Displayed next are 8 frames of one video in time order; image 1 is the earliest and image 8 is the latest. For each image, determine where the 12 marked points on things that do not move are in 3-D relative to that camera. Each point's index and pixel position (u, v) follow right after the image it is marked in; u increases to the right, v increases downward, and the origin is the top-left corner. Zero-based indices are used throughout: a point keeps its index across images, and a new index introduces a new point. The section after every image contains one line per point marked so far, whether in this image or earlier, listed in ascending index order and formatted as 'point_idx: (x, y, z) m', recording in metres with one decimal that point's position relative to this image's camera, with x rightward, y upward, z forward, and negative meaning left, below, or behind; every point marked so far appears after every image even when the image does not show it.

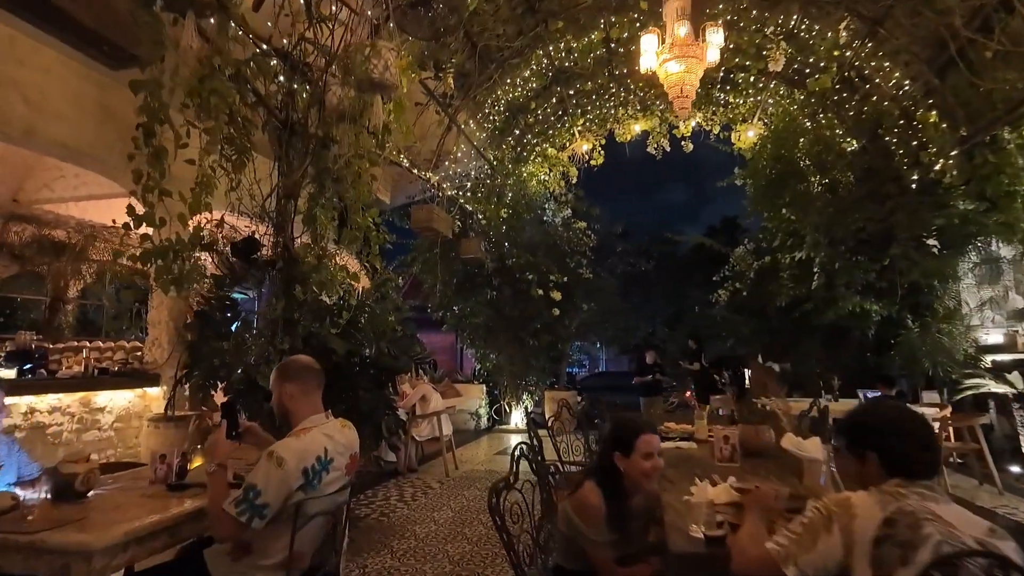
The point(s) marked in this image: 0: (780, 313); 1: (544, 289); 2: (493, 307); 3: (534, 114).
0: (+4.1, -0.4, +9.0) m
1: (+0.5, 0.0, +10.0) m
2: (-0.3, -0.3, +10.0) m
3: (+0.3, +2.4, +8.3) m
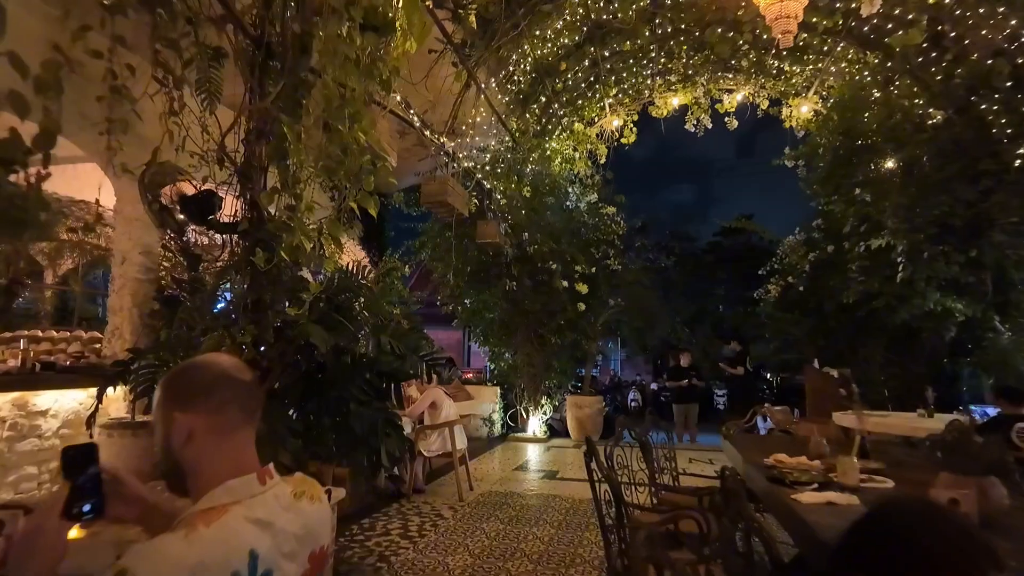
0: (+4.4, -0.3, +7.9) m
1: (+0.8, +0.1, +8.9) m
2: (0.0, -0.2, +9.0) m
3: (+0.6, +2.6, +7.2) m
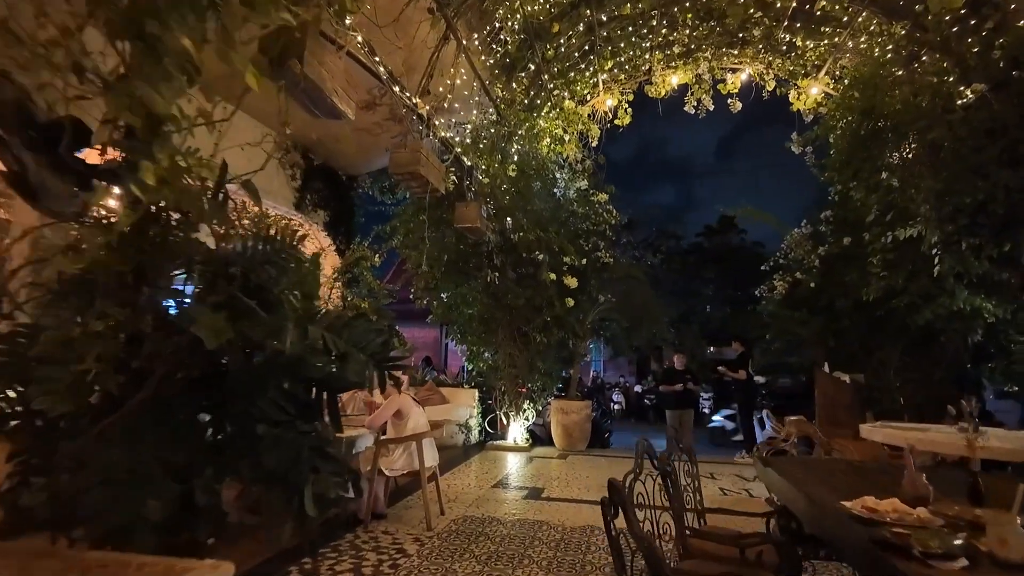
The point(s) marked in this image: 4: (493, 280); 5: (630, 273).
0: (+4.1, -0.3, +7.2) m
1: (+0.6, +0.2, +8.1) m
2: (-0.3, -0.1, +8.1) m
3: (+0.5, +2.7, +6.4) m
4: (-0.3, +0.1, +8.0) m
5: (+1.8, +0.2, +8.9) m
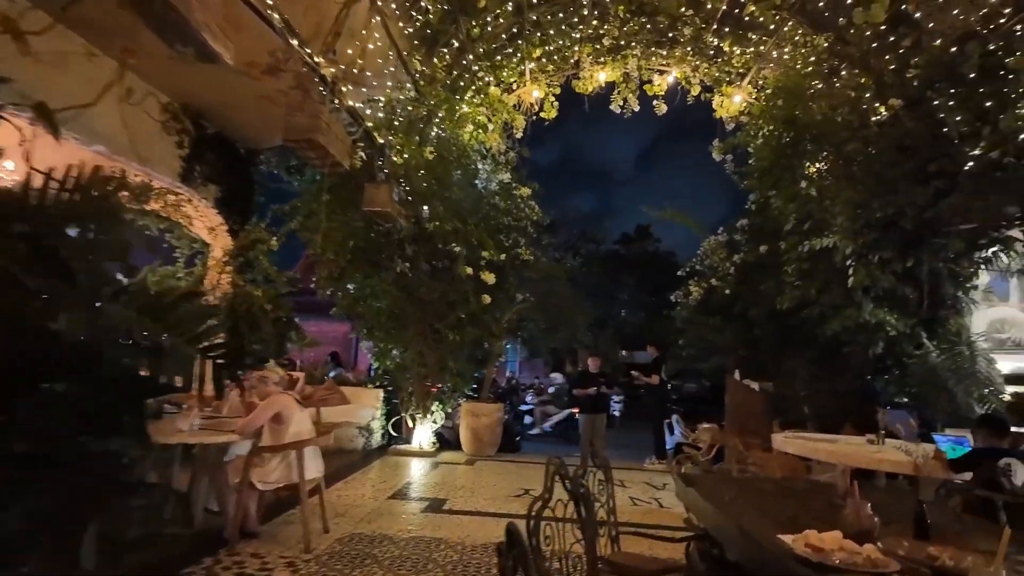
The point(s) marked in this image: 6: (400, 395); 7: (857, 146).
0: (+3.1, -0.4, +7.2) m
1: (-0.5, +0.3, +7.6) m
2: (-1.4, 0.0, +7.6) m
3: (-0.3, +2.7, +6.0) m
4: (-1.4, +0.2, +7.5) m
5: (+0.6, +0.2, +8.6) m
6: (-1.5, -1.4, +8.0) m
7: (+3.1, +1.3, +5.3) m
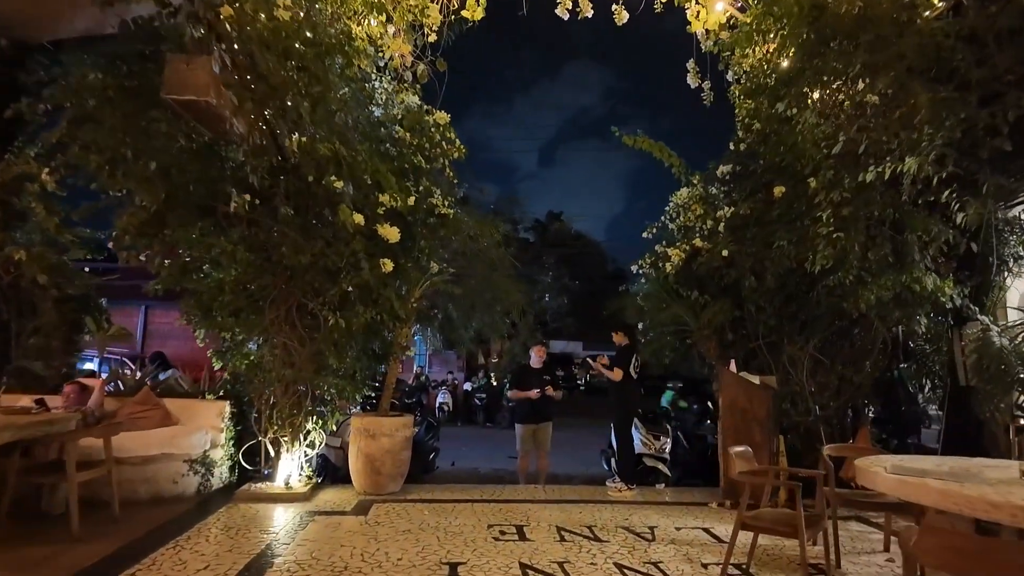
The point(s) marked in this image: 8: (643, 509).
0: (+2.3, 0.0, +5.5) m
1: (-1.3, +0.6, +5.3) m
2: (-2.2, +0.3, +5.1) m
3: (-0.9, +3.0, +3.6) m
4: (-2.1, +0.5, +5.0) m
5: (-0.4, +0.6, +6.4) m
6: (-2.4, -1.1, +5.5) m
7: (+2.7, +1.6, +3.5) m
8: (+1.1, -1.8, +4.8) m
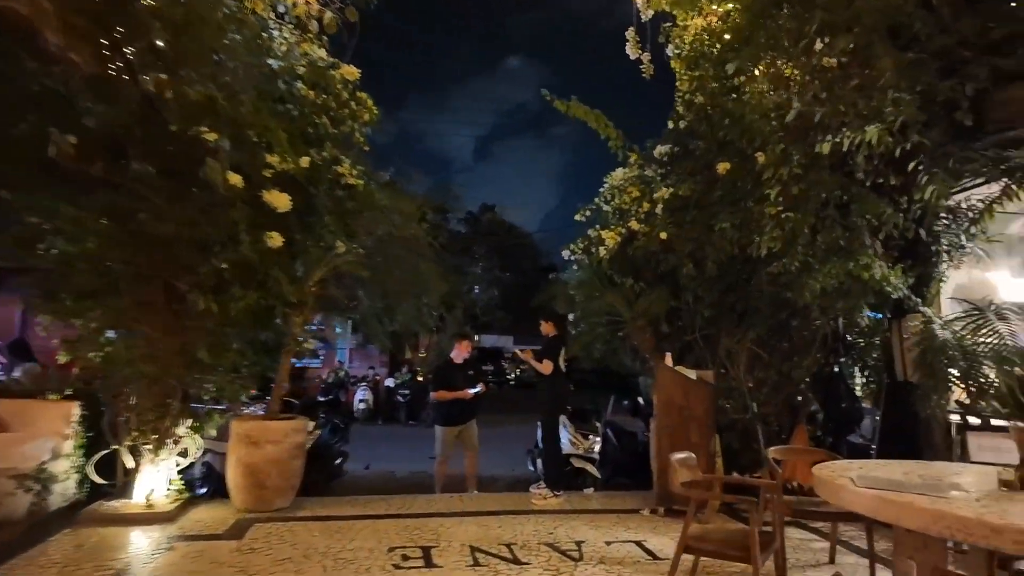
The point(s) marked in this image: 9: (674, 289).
0: (+1.6, +0.1, +5.1) m
1: (-2.0, +0.7, +4.5) m
2: (-2.8, +0.5, +4.2) m
3: (-1.3, +3.2, +2.9) m
4: (-2.7, +0.7, +4.1) m
5: (-1.2, +0.7, +5.7) m
6: (-3.0, -0.9, +4.6) m
7: (+2.2, +1.7, +3.1) m
8: (+0.4, -1.7, +4.3) m
9: (+1.4, 0.0, +5.3) m
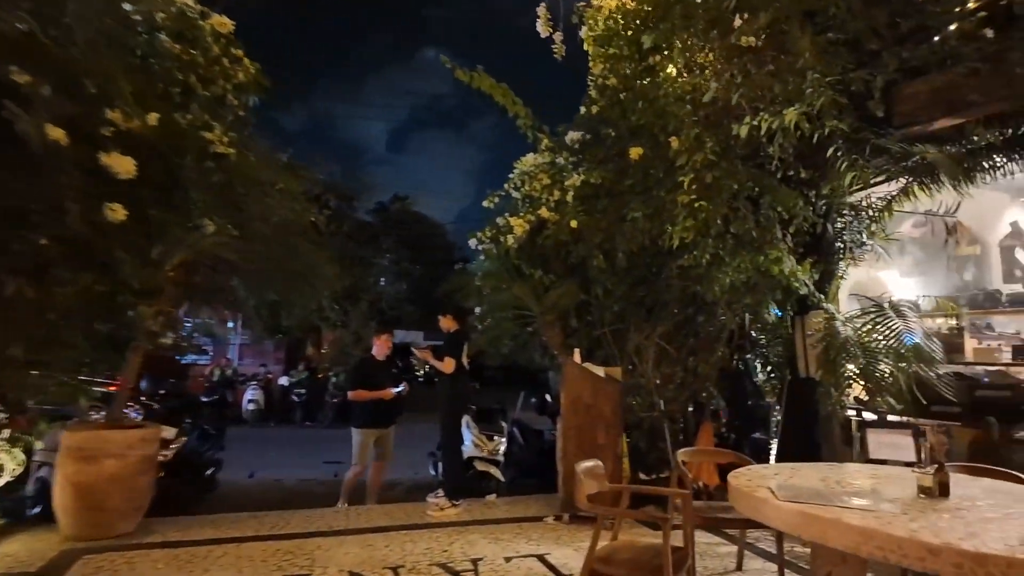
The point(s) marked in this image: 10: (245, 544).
0: (+0.8, +0.1, +4.8) m
1: (-2.6, +0.8, +3.7) m
2: (-3.4, +0.6, +3.3) m
3: (-1.7, +3.2, +2.2) m
4: (-3.3, +0.8, +3.2) m
5: (-2.0, +0.8, +5.0) m
6: (-3.7, -0.8, +3.7) m
7: (+1.7, +1.7, +3.0) m
8: (-0.3, -1.6, +3.9) m
9: (+0.6, 0.0, +5.0) m
10: (-1.6, -1.5, +3.6) m
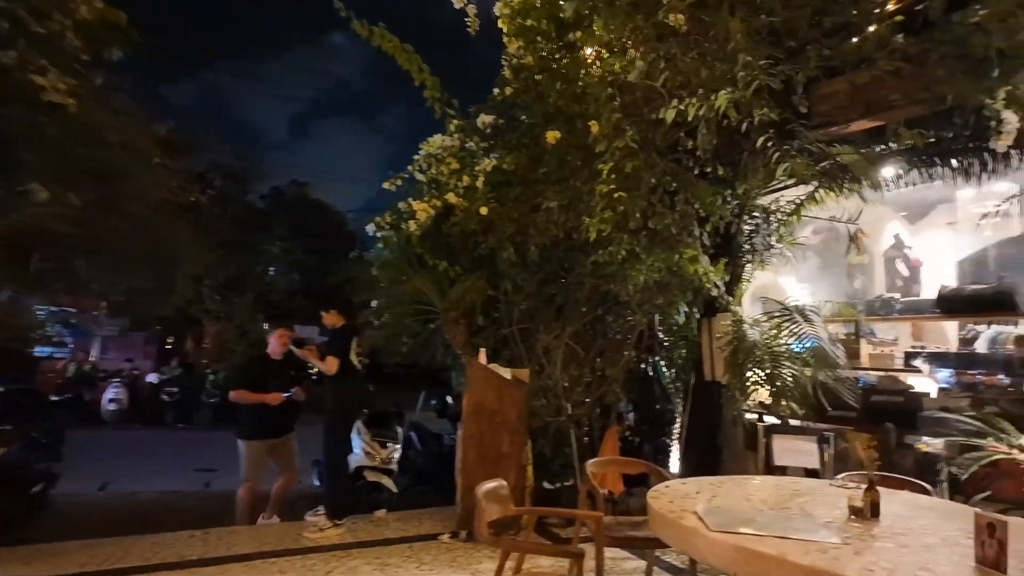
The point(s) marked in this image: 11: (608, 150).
0: (+0.1, +0.1, +4.5) m
1: (-3.1, +1.0, +2.8) m
2: (-3.9, +0.8, +2.3) m
3: (-1.9, +3.3, +1.5) m
4: (-3.7, +1.0, +2.3) m
5: (-2.7, +1.0, +4.2) m
6: (-4.3, -0.6, +2.7) m
7: (+1.3, +1.7, +2.8) m
8: (-0.9, -1.6, +3.4) m
9: (-0.2, +0.1, +4.6) m
10: (-2.2, -1.4, +2.9) m
11: (+0.6, +0.8, +3.6) m
